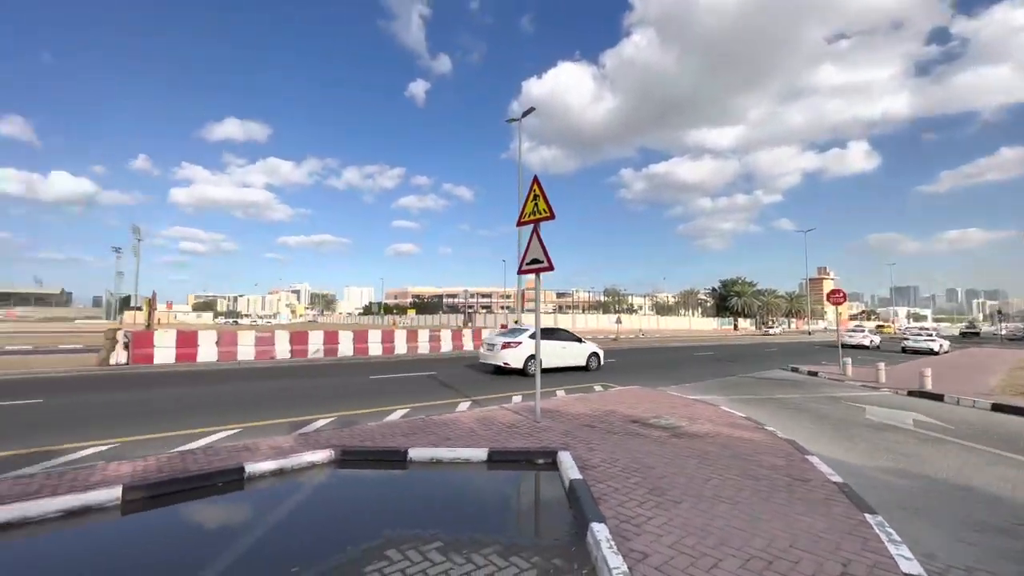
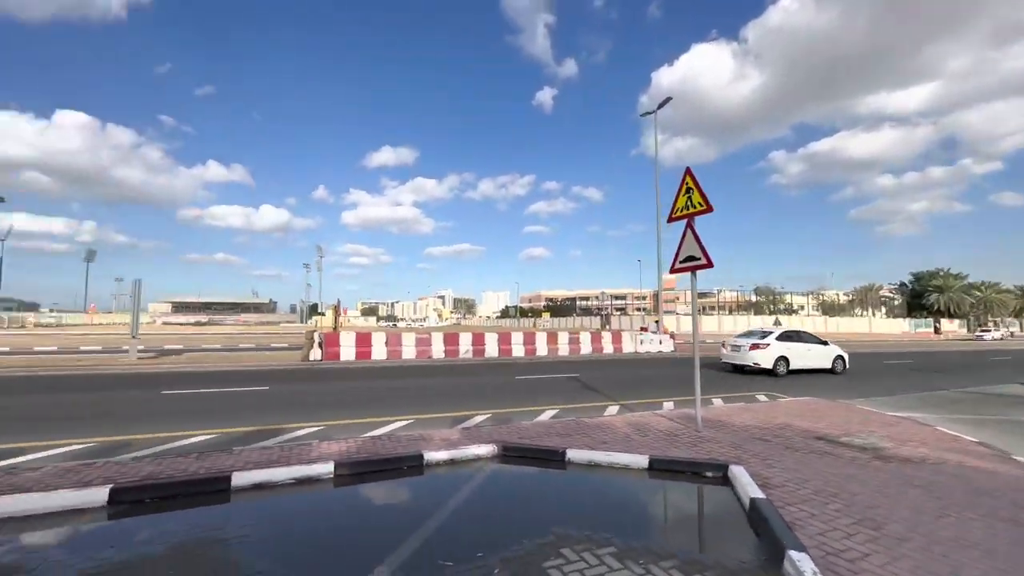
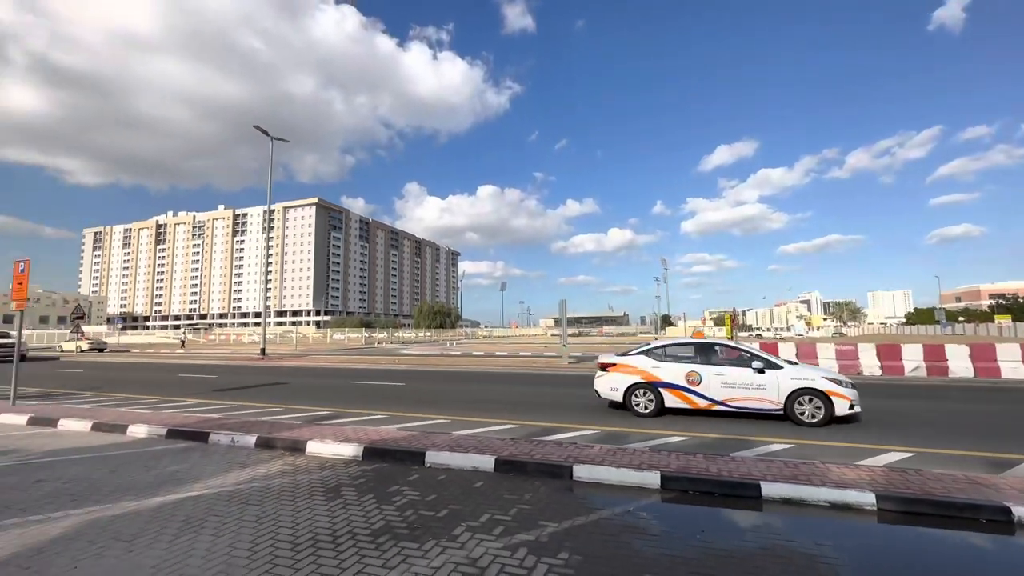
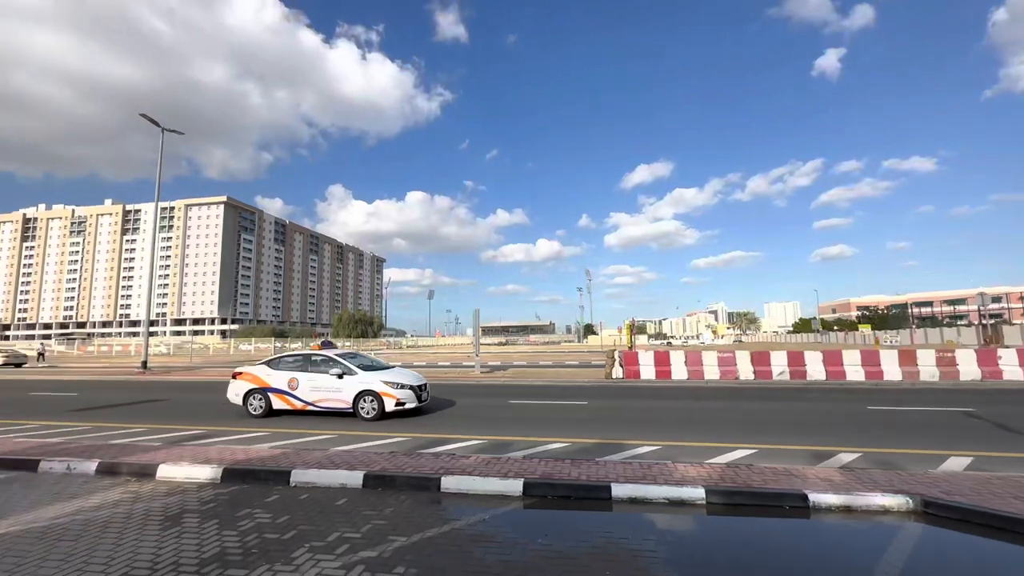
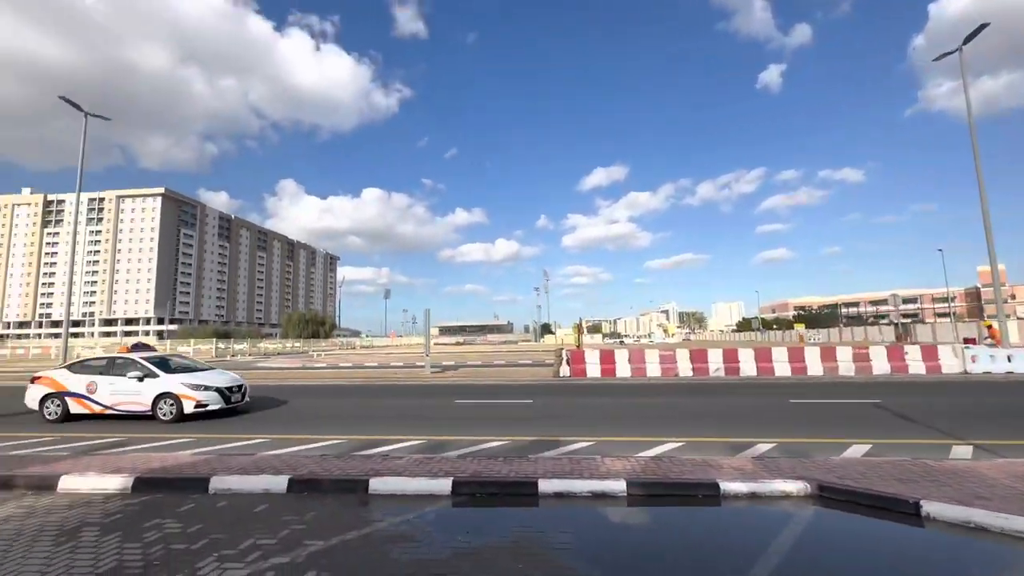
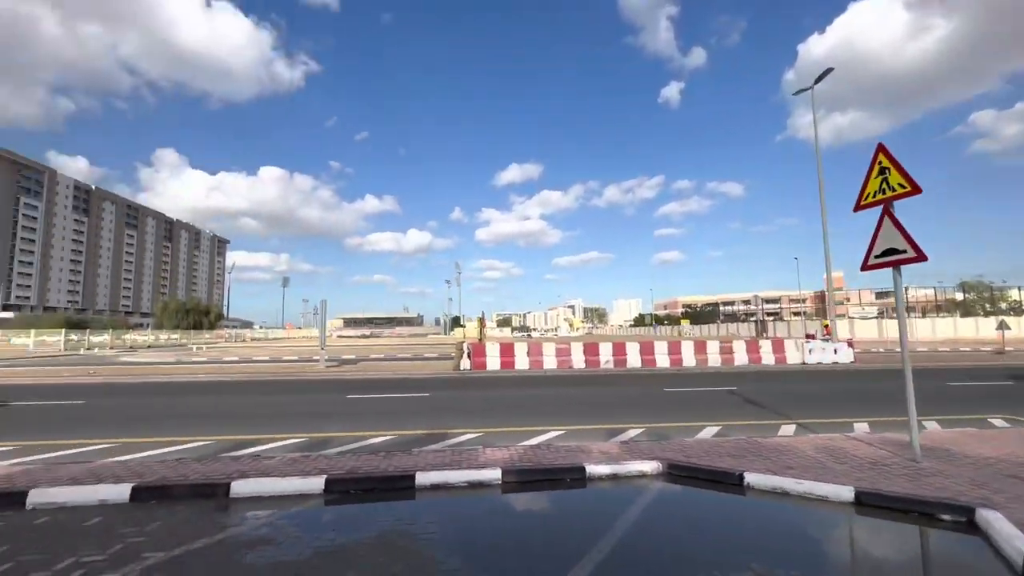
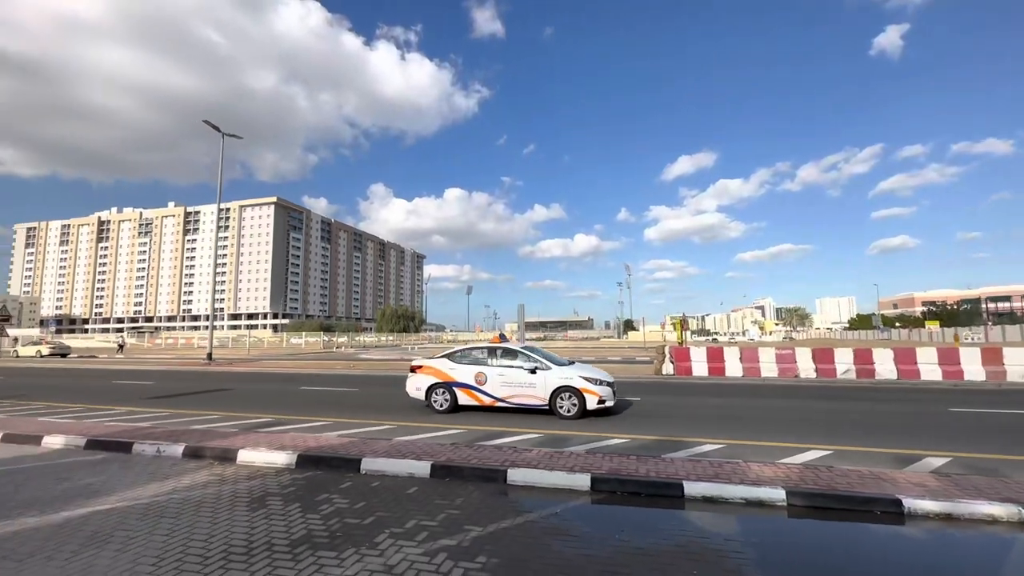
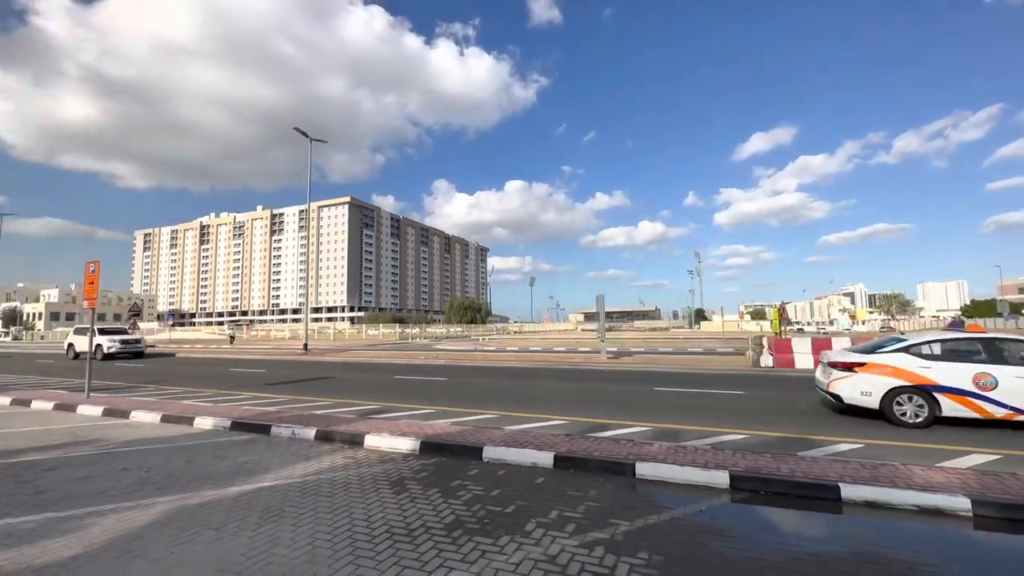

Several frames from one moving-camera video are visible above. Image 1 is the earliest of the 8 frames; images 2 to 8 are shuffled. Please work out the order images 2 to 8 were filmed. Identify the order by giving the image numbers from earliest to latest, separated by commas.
2, 6, 5, 4, 7, 3, 8
